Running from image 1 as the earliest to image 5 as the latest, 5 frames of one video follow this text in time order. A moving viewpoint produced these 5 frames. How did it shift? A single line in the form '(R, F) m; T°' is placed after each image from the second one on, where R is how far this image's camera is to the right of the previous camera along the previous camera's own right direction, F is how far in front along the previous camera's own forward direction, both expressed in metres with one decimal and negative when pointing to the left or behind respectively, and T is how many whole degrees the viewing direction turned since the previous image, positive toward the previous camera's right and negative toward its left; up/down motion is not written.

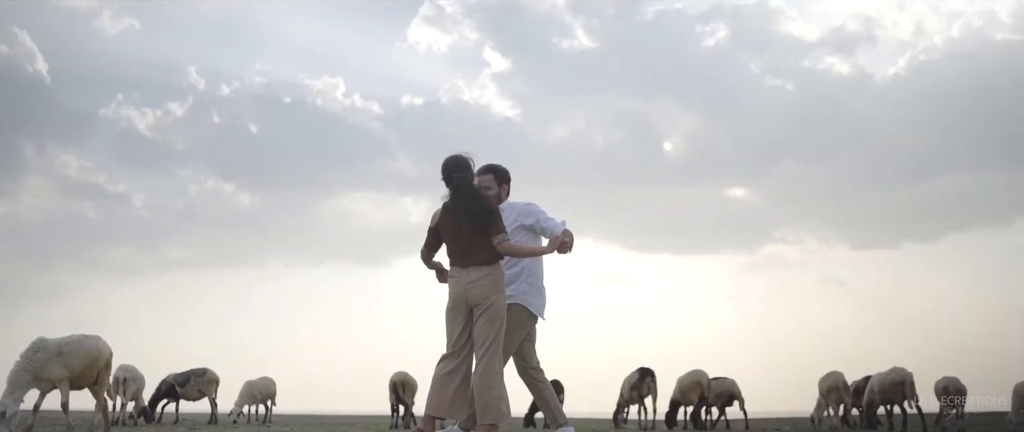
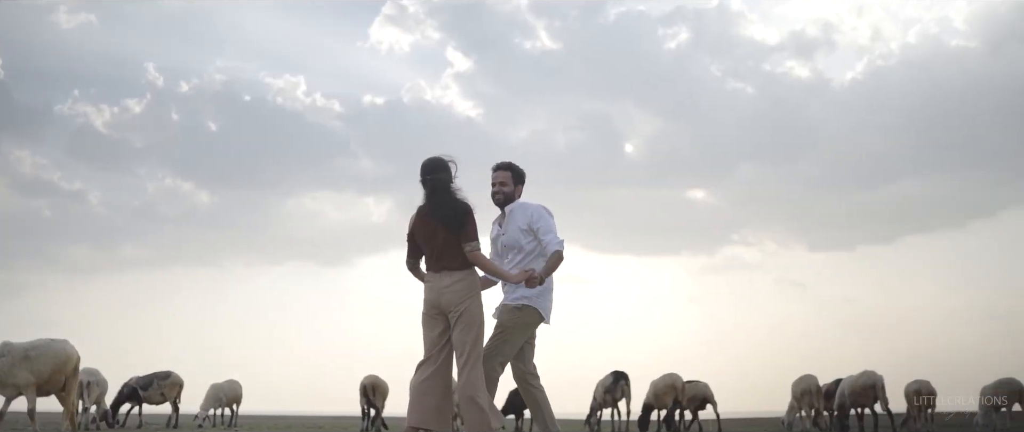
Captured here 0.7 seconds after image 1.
(-0.2, +0.1) m; +3°
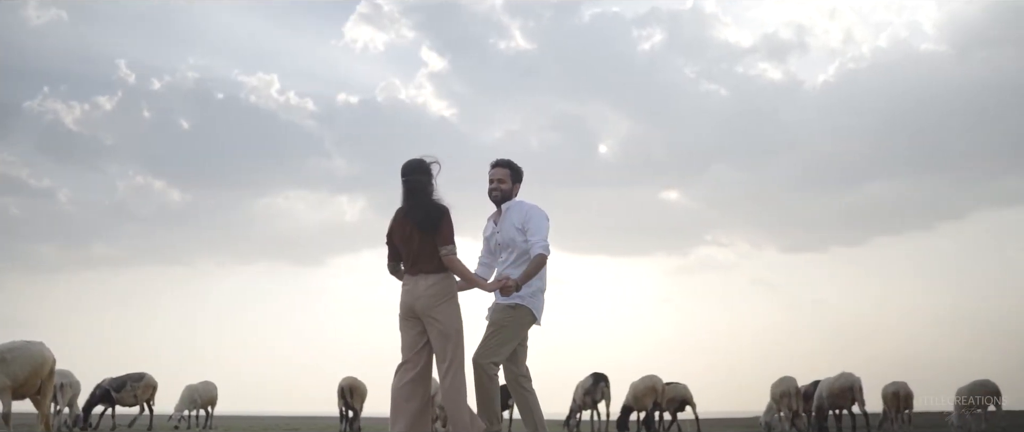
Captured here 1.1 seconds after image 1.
(-0.1, 0.0) m; +2°
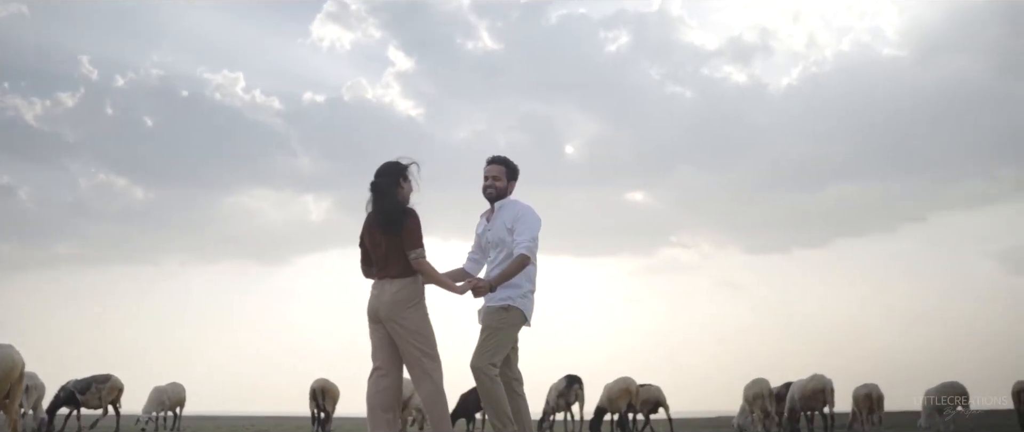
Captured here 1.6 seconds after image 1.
(-0.1, 0.0) m; +2°
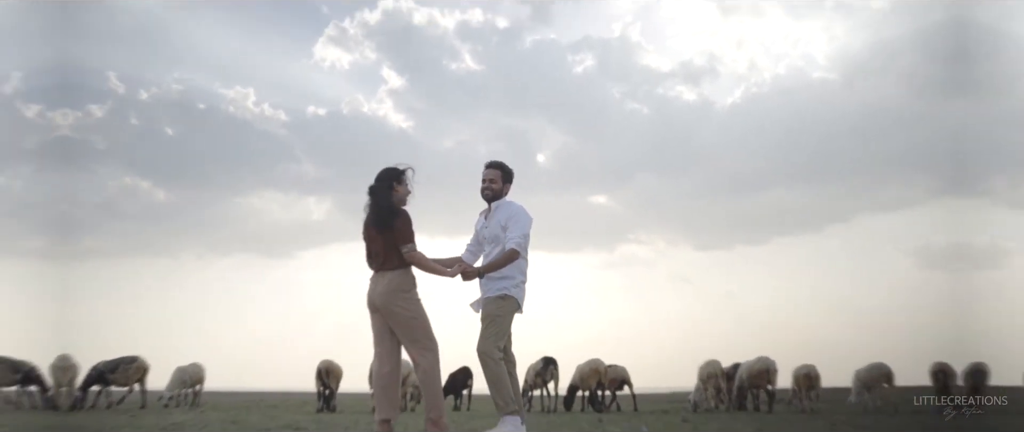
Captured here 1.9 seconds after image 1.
(+0.2, -1.6) m; 0°
